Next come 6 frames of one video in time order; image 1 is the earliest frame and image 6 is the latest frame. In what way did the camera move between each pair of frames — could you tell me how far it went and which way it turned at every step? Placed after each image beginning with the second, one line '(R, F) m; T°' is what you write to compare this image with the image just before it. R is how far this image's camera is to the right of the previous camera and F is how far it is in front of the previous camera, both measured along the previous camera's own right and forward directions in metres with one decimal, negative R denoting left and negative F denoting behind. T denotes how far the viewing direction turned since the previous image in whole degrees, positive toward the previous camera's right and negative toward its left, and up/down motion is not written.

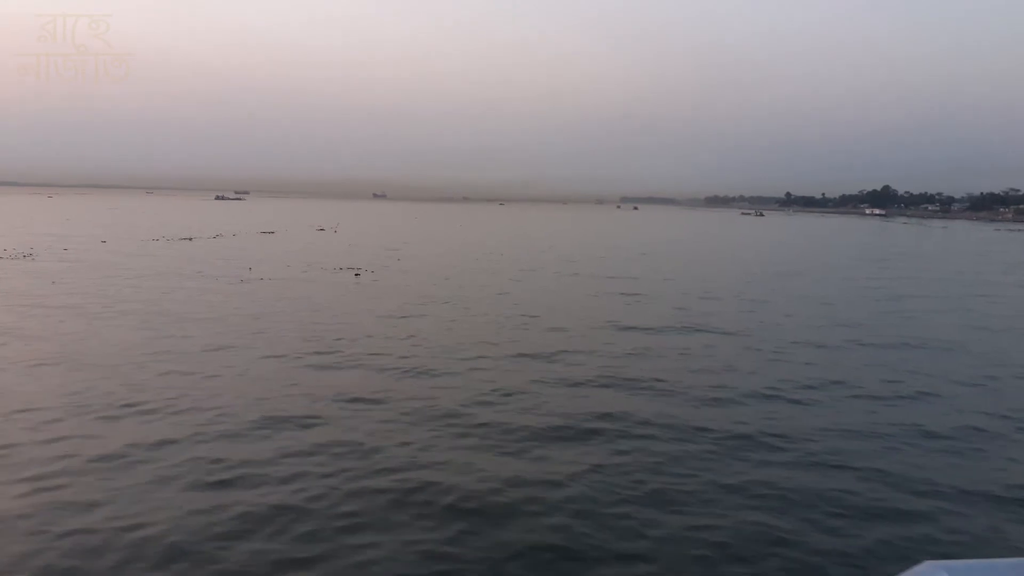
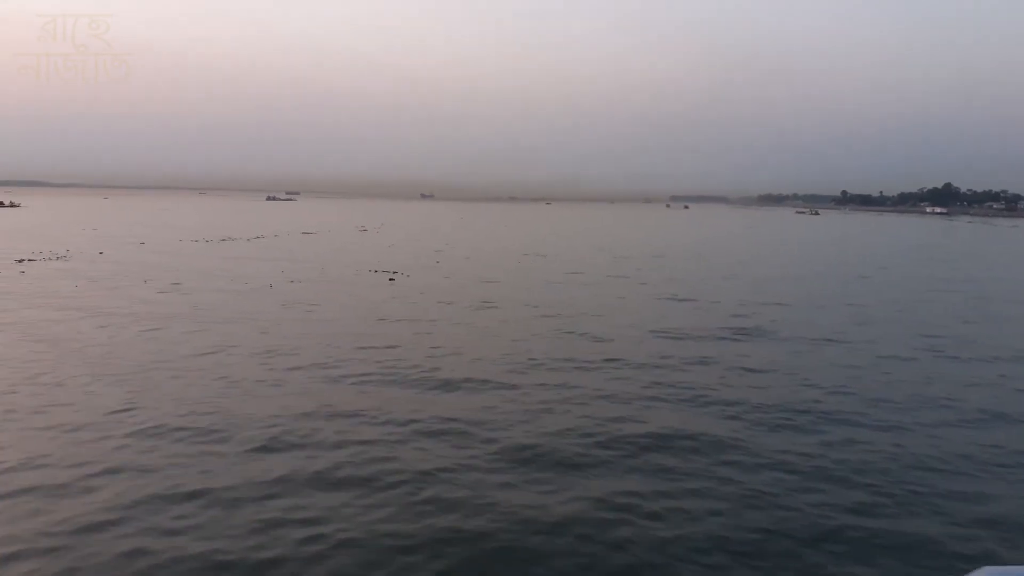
(+0.4, +1.7) m; -3°
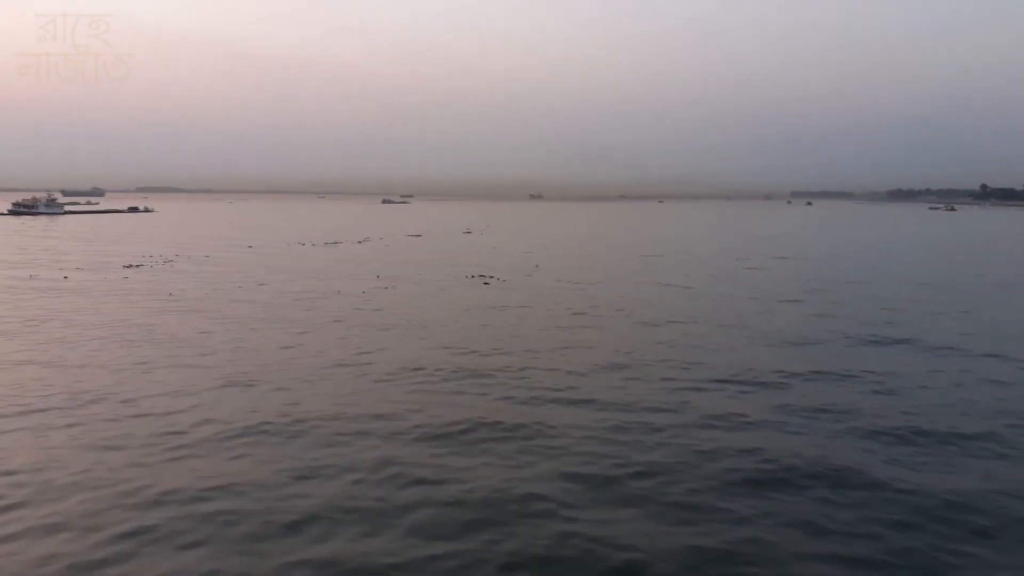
(+0.3, +2.1) m; -8°
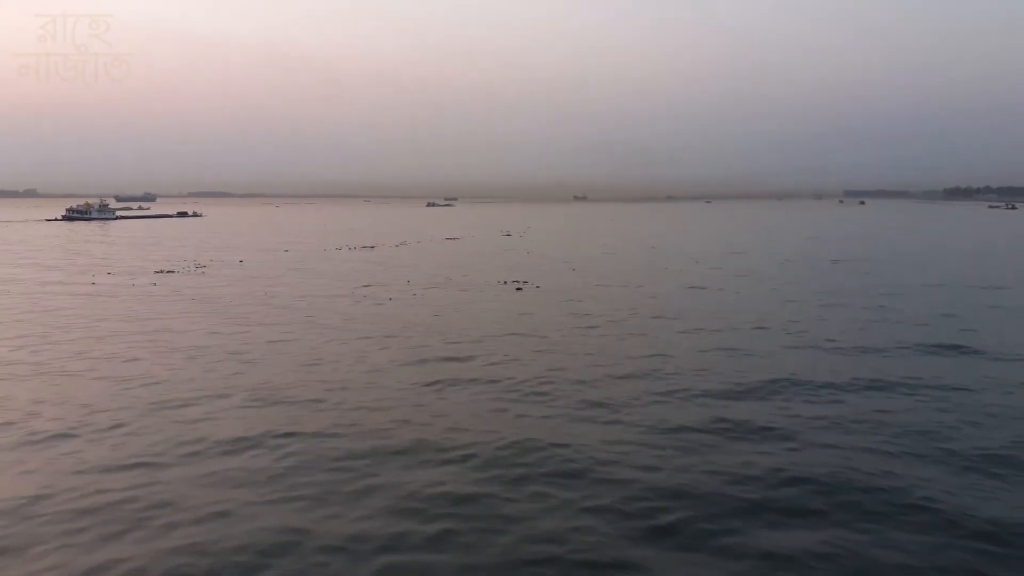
(+0.5, +0.9) m; -3°
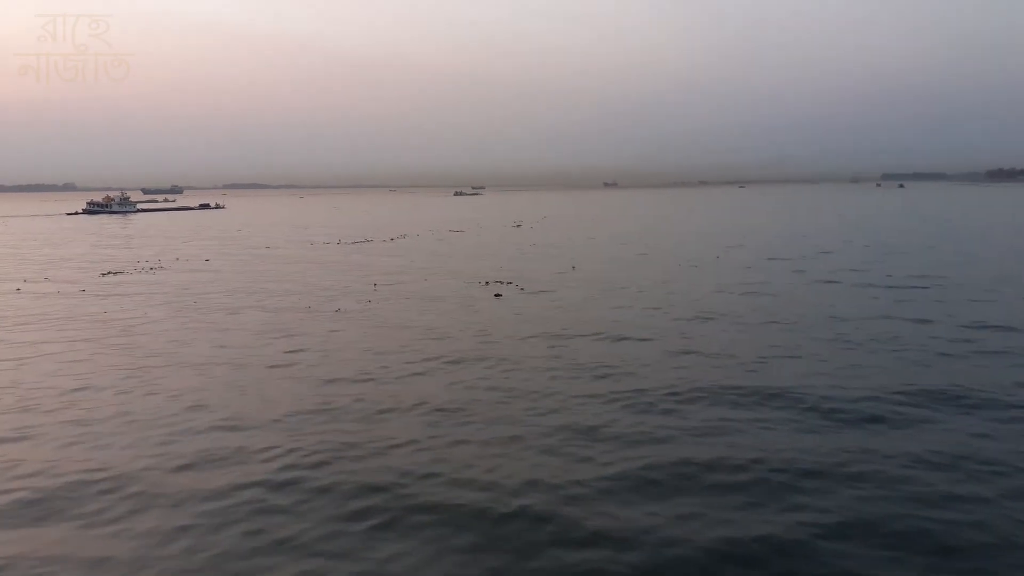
(+1.7, +3.8) m; -2°
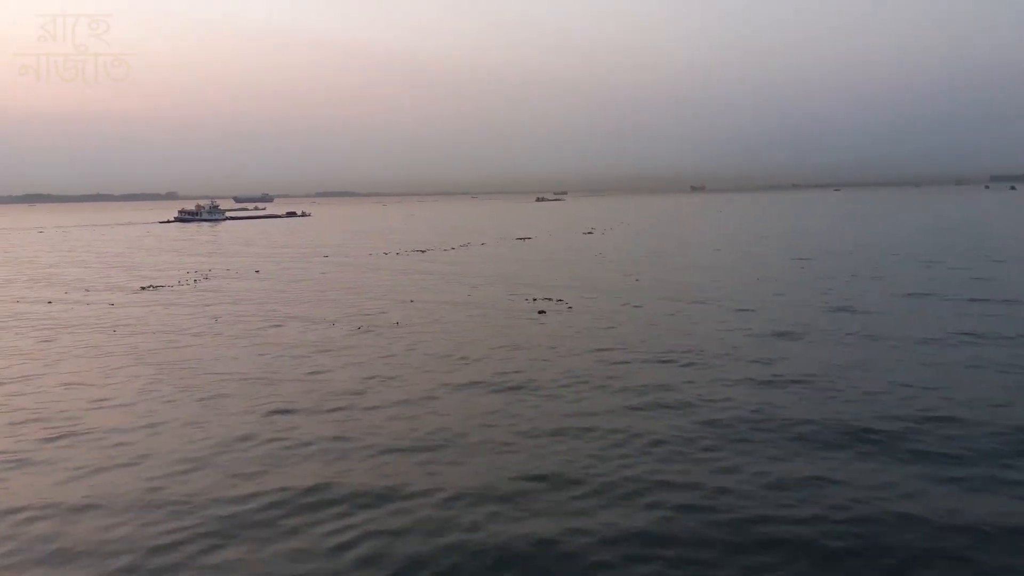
(+1.1, +2.4) m; -6°
